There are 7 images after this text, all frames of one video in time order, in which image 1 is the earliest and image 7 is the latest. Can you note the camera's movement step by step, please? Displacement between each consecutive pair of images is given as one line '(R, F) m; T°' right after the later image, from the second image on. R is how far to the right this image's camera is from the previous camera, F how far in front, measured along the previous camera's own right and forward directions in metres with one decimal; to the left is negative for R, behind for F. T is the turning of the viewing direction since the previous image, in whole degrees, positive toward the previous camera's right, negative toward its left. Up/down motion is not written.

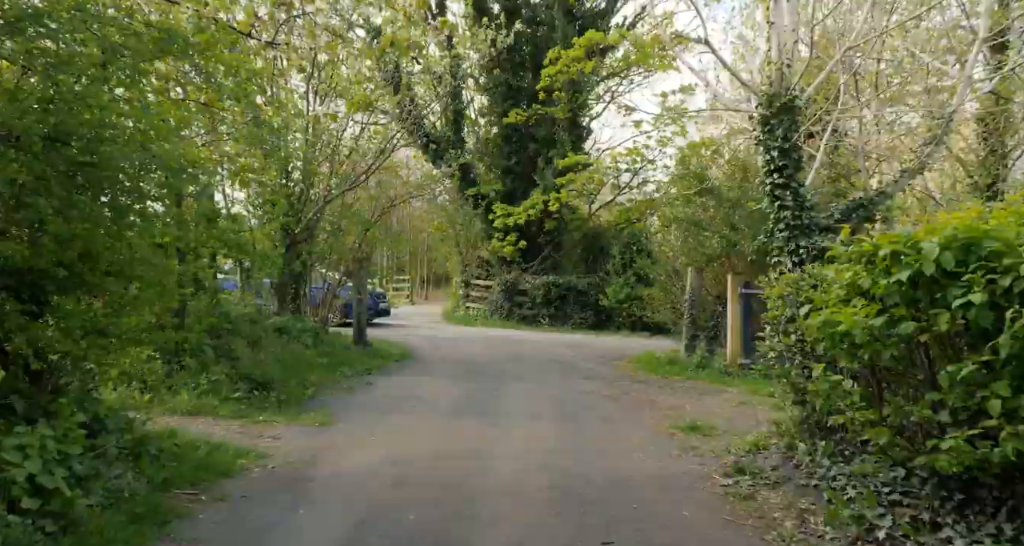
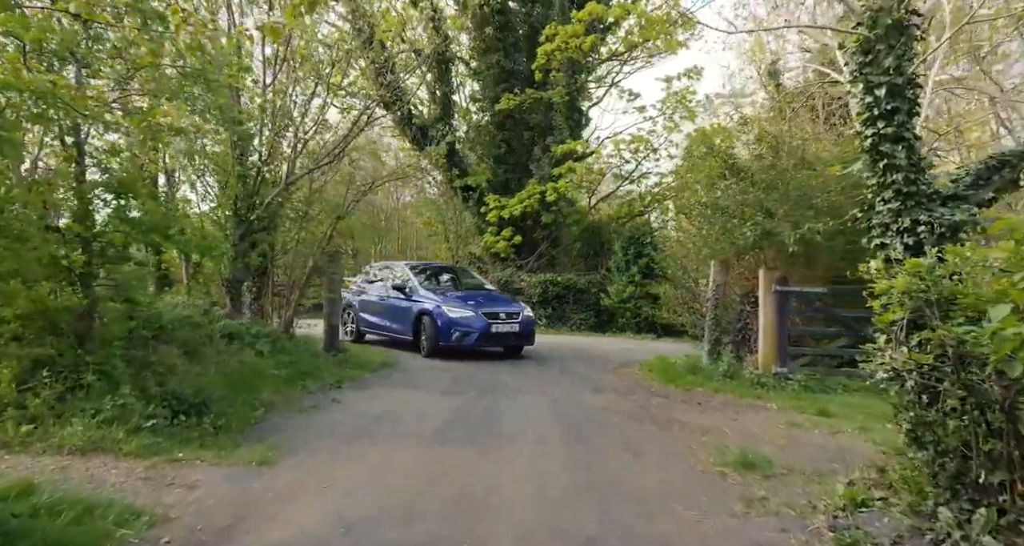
(-0.1, +1.7) m; +1°
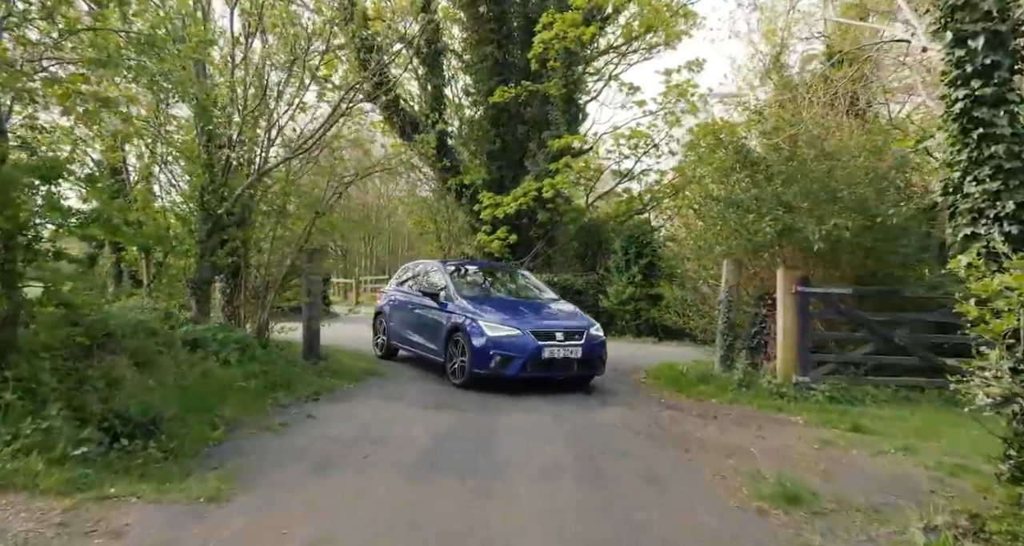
(0.0, +0.9) m; +1°
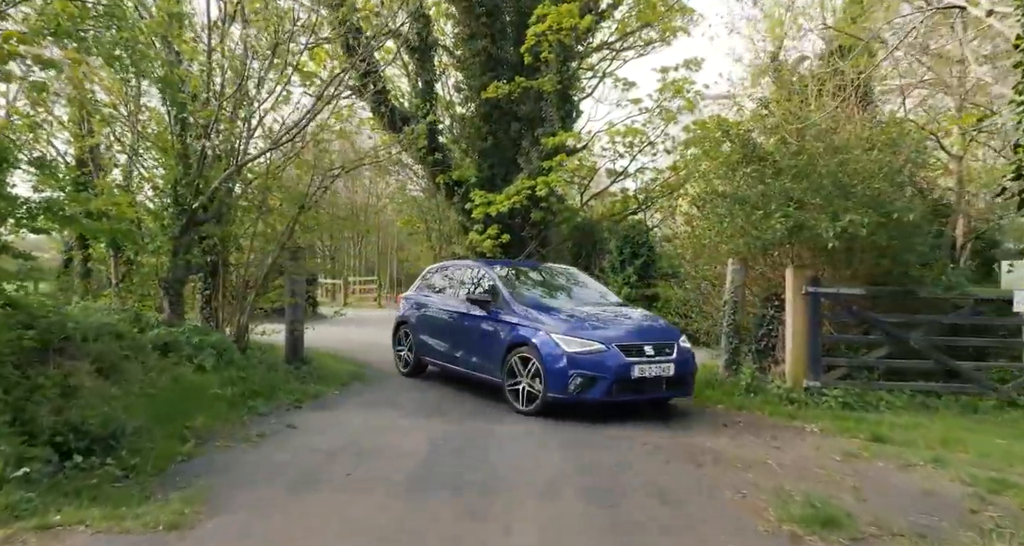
(-0.1, +0.5) m; +1°
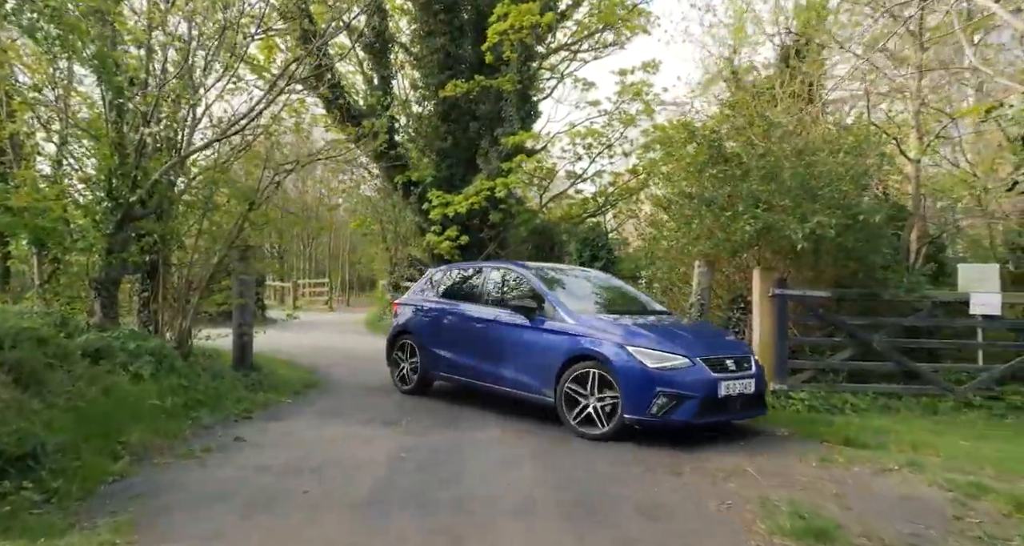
(-0.1, +0.4) m; +4°
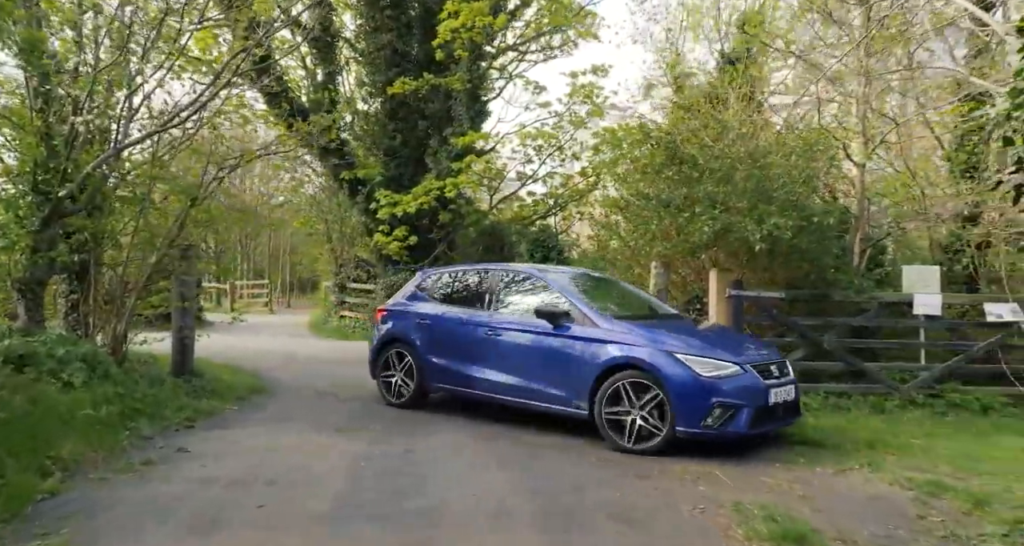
(-0.2, +0.2) m; +4°
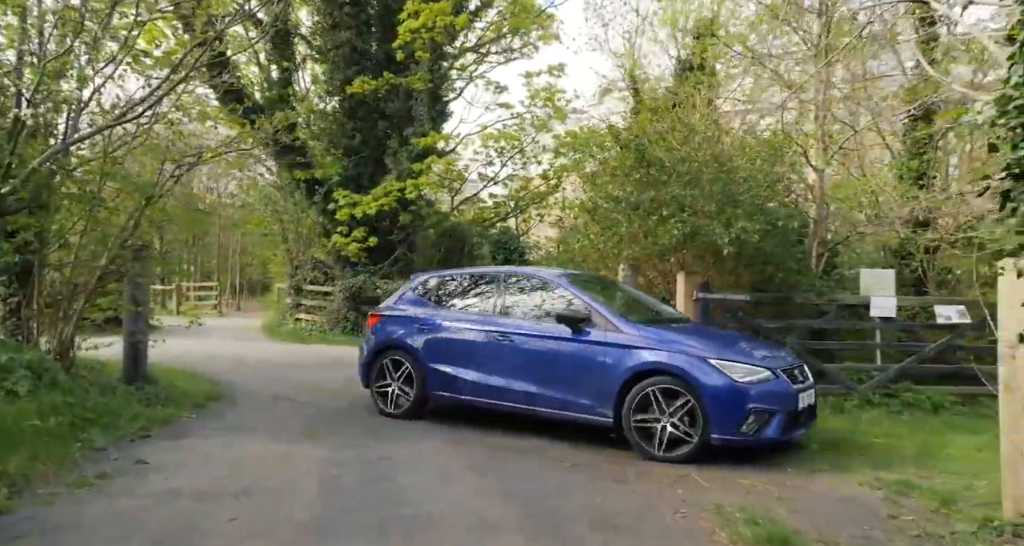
(-0.2, +0.1) m; +4°
